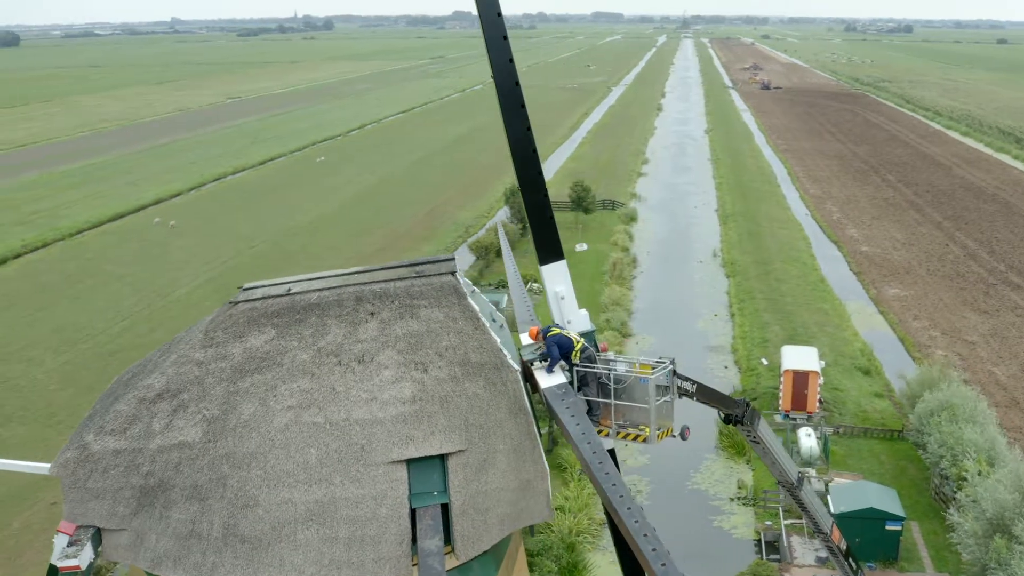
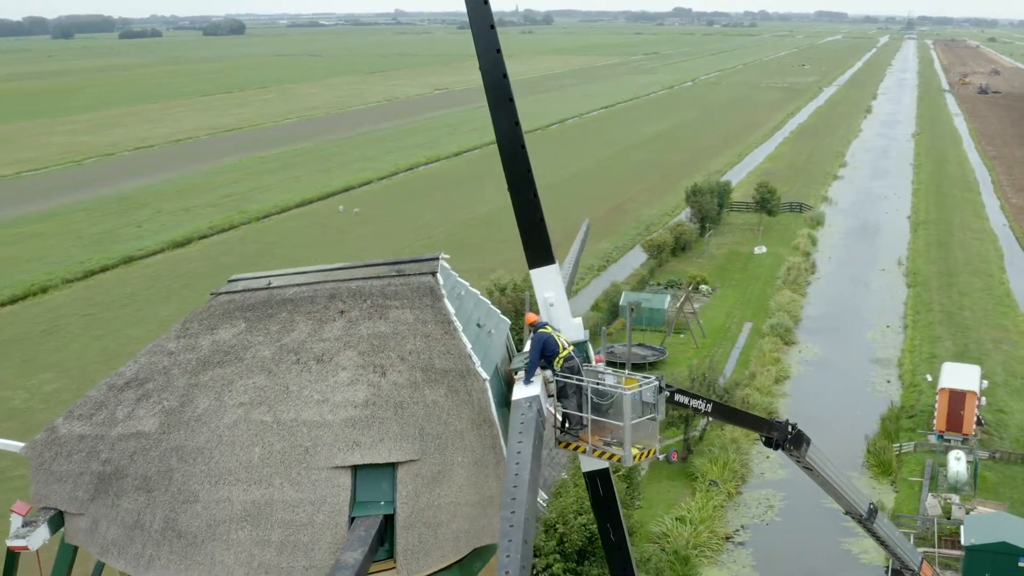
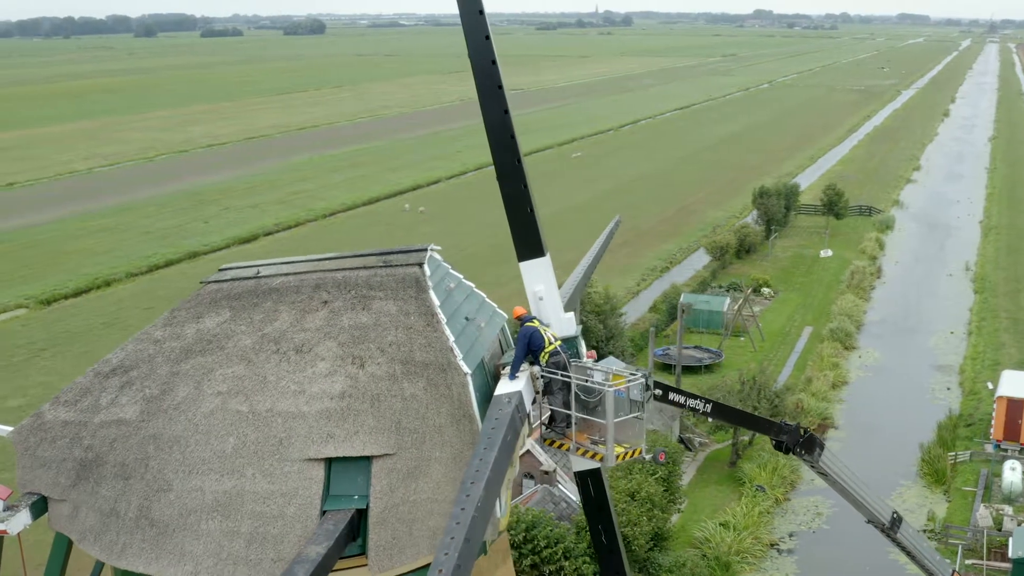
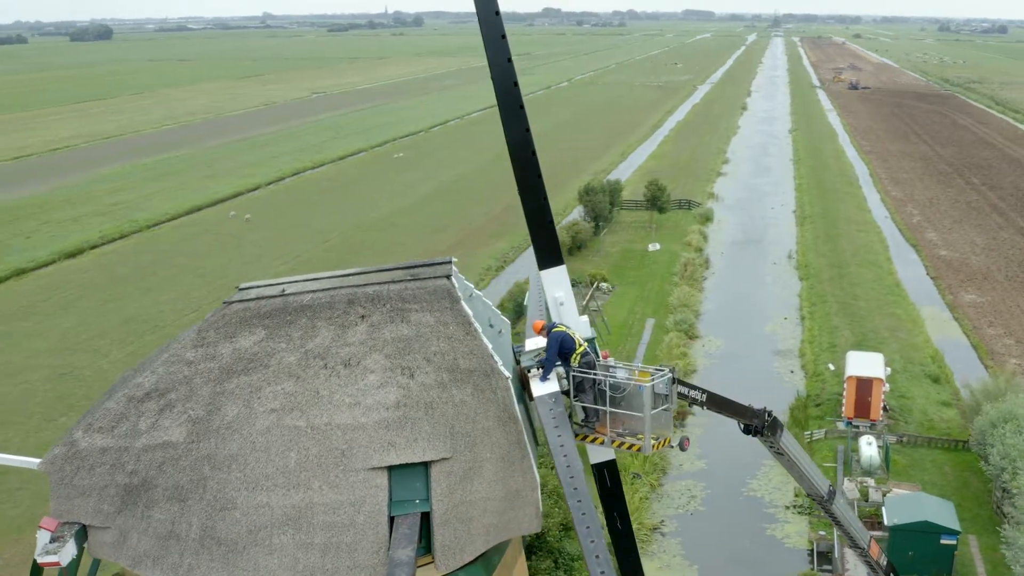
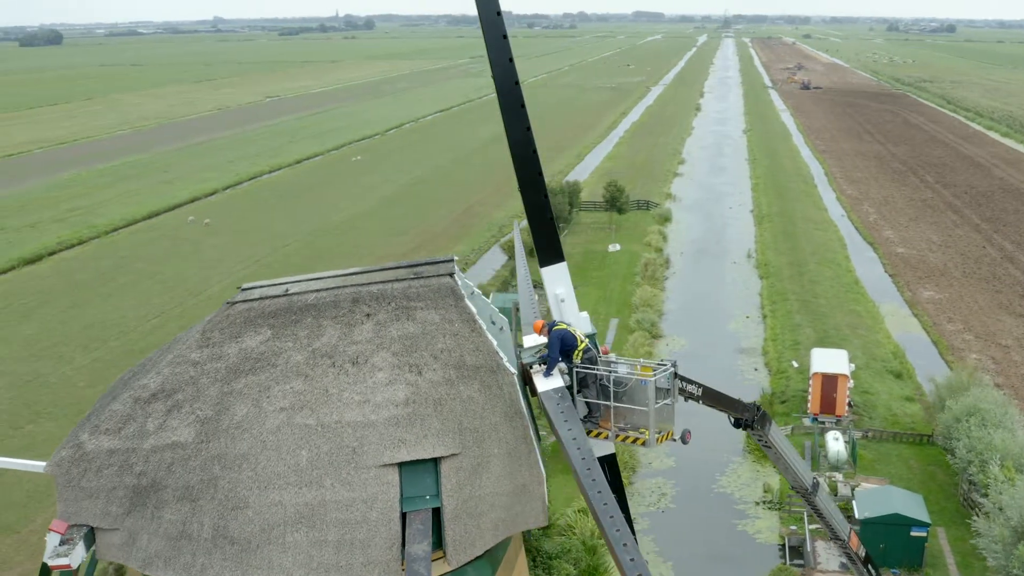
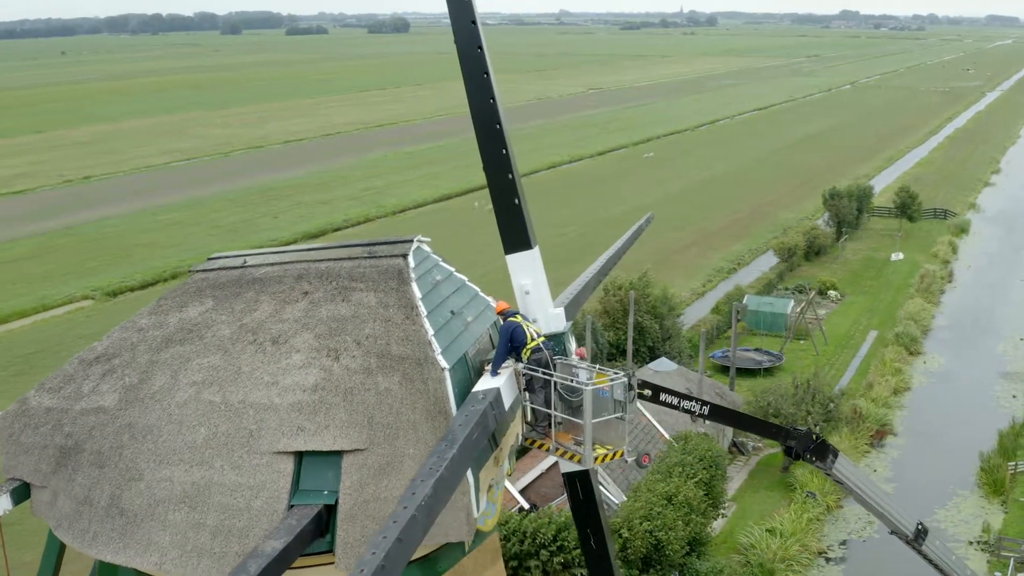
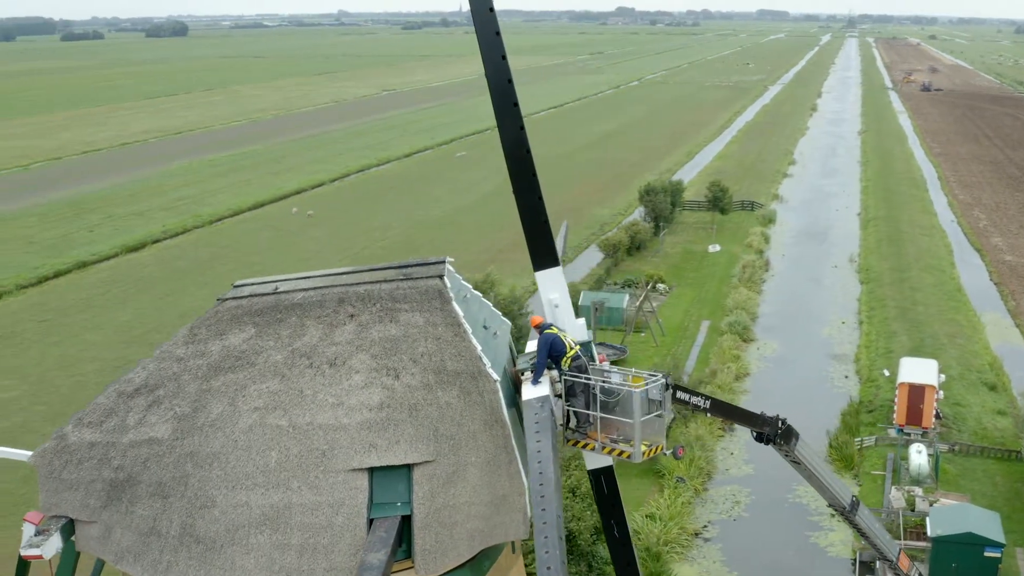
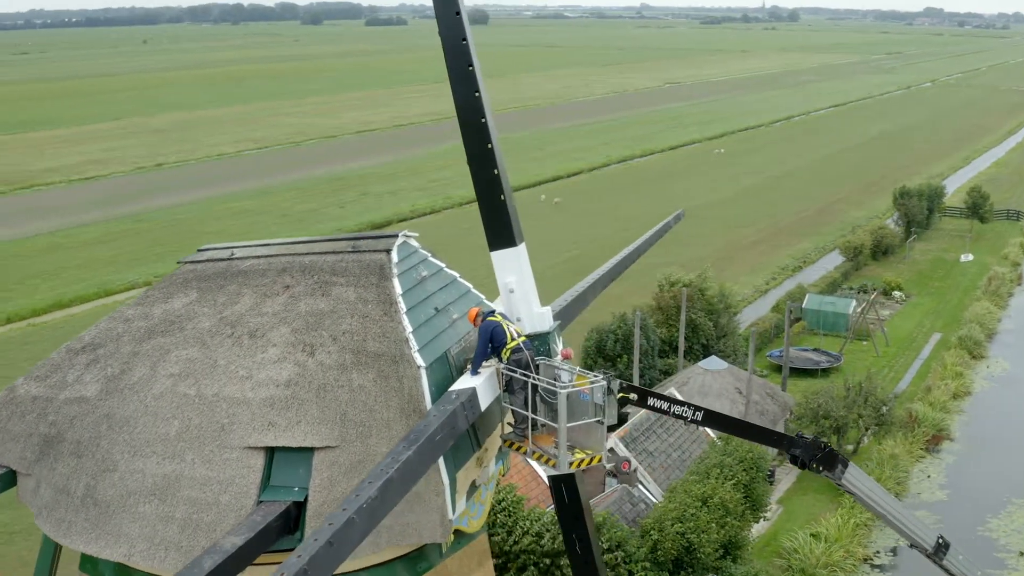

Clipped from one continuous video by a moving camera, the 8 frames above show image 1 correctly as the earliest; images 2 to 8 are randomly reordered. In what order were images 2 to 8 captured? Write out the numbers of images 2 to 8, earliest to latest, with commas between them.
5, 4, 7, 2, 3, 6, 8
